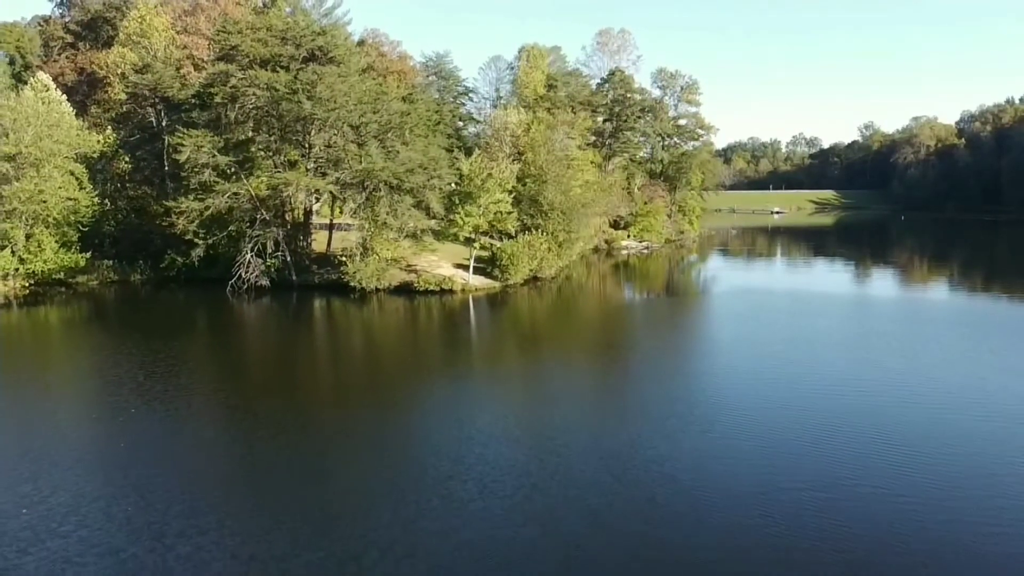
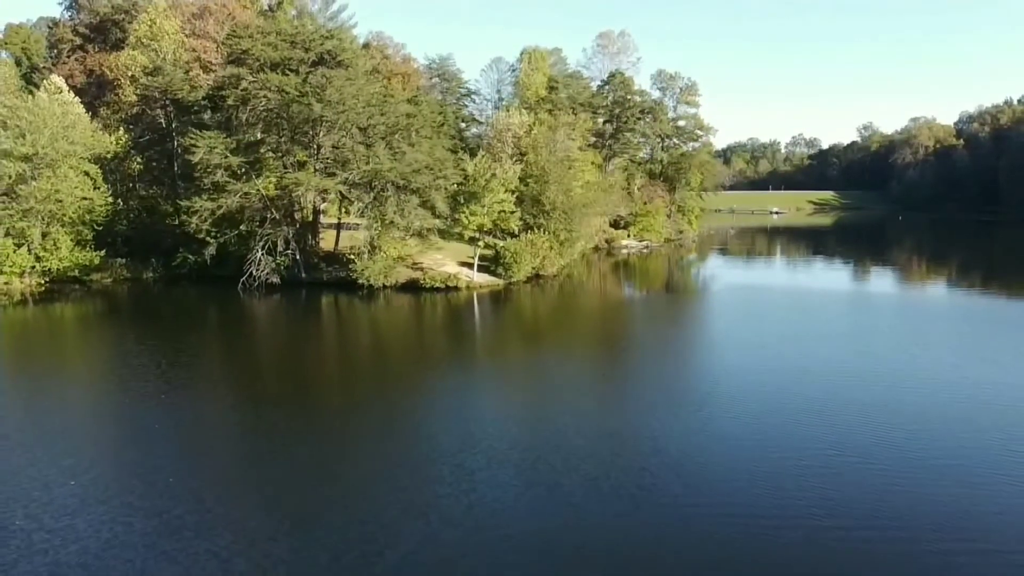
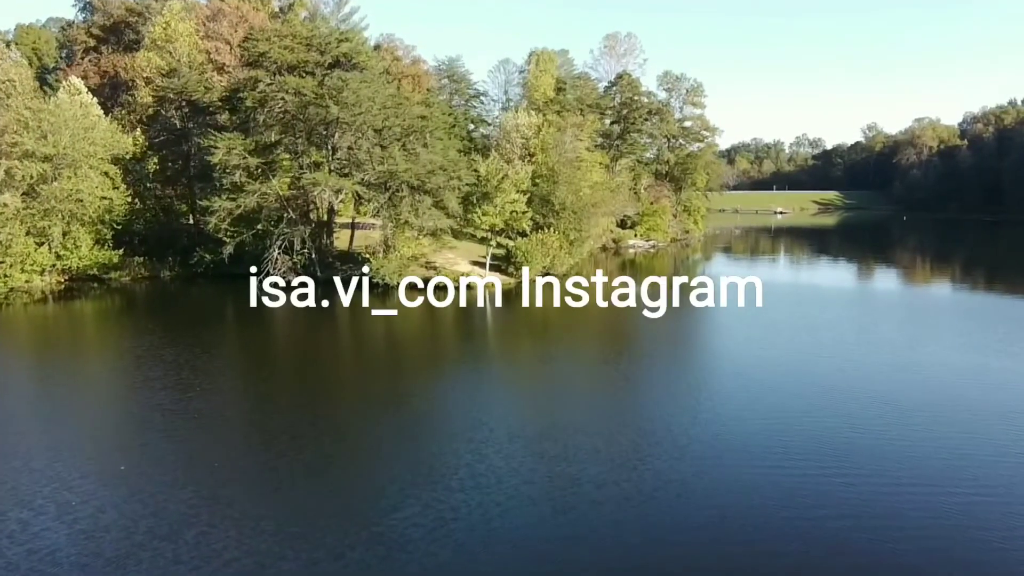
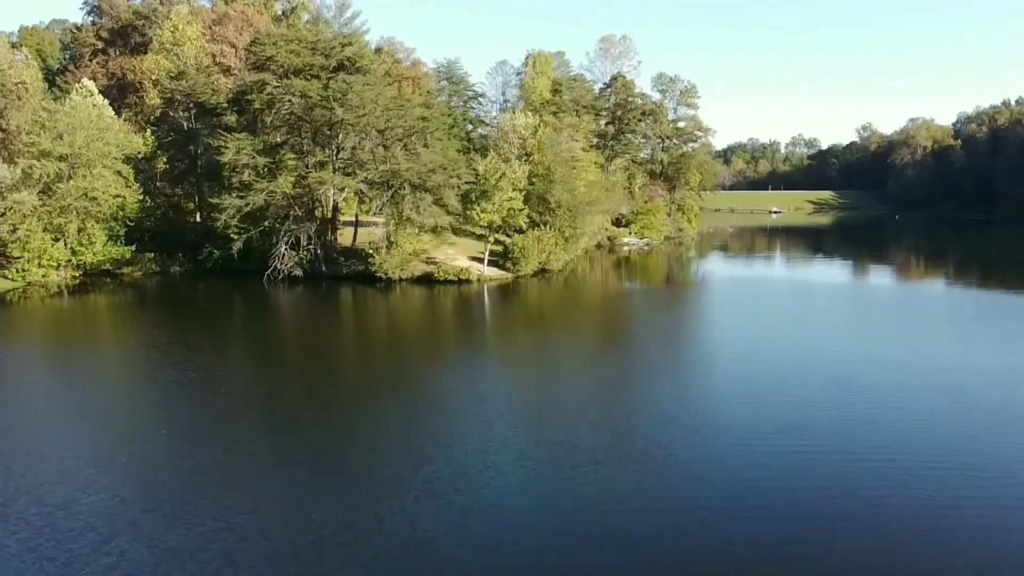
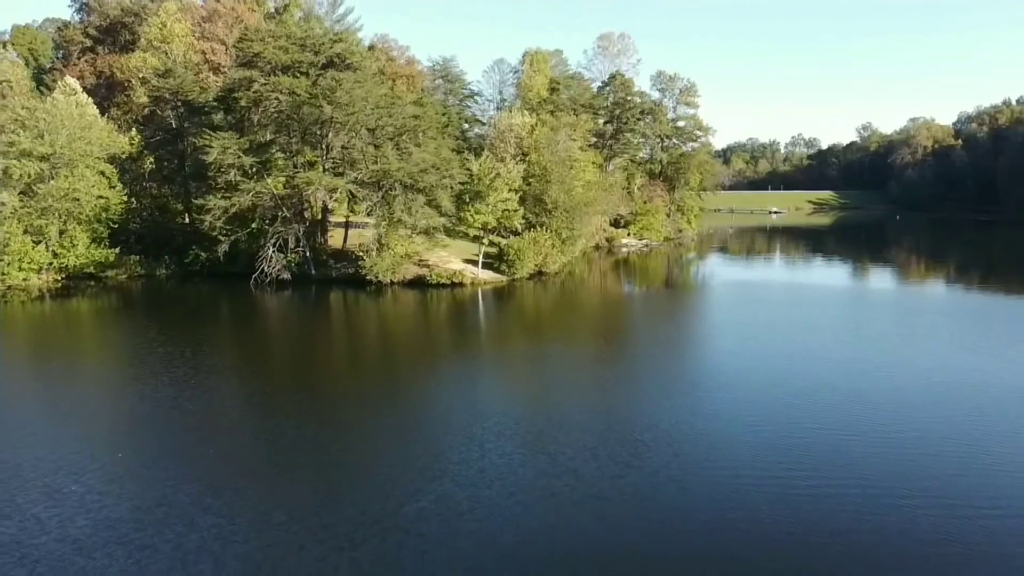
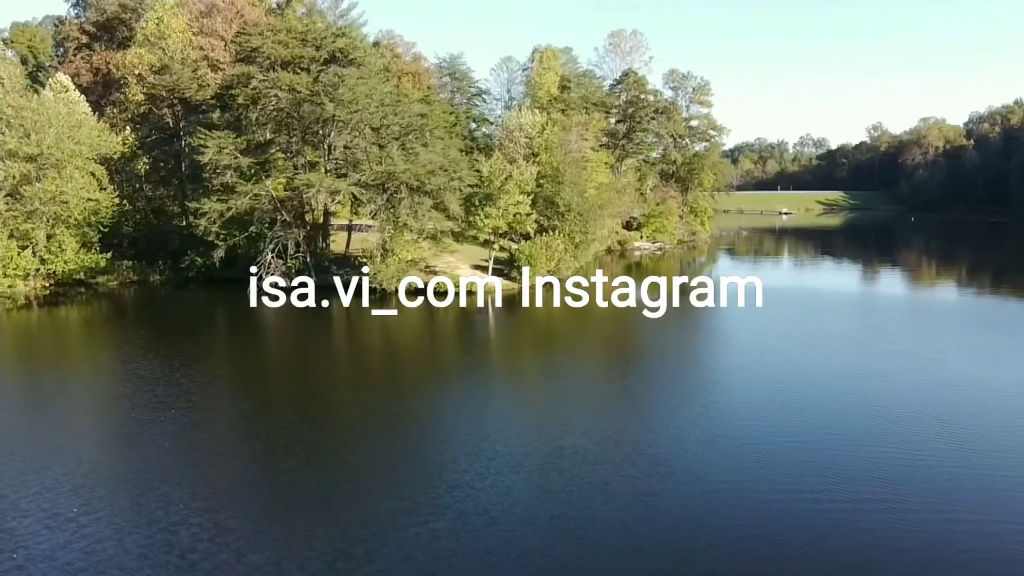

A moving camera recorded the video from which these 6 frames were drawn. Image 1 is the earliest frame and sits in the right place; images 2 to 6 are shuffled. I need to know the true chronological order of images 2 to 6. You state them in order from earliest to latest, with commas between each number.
2, 5, 4, 3, 6
